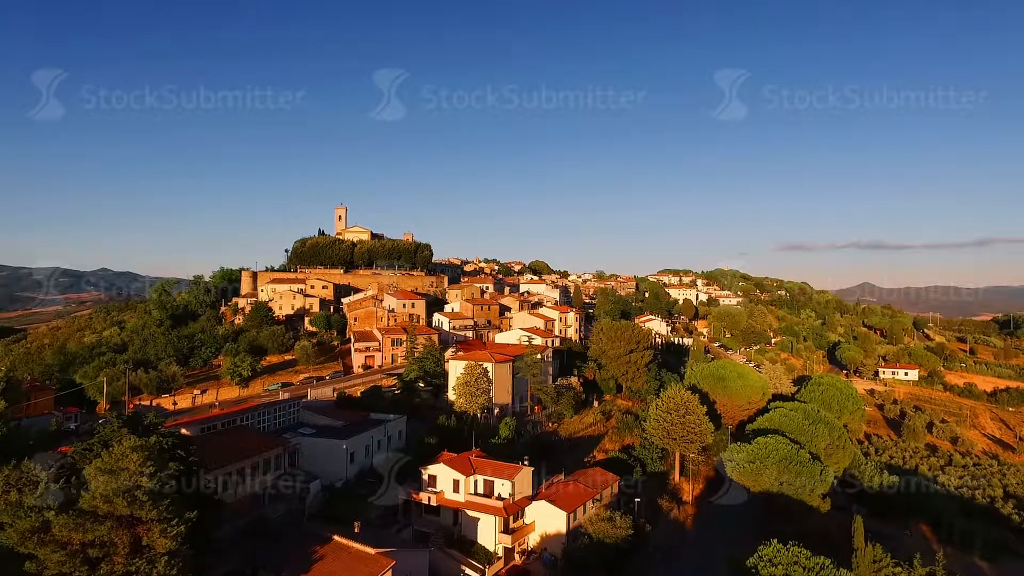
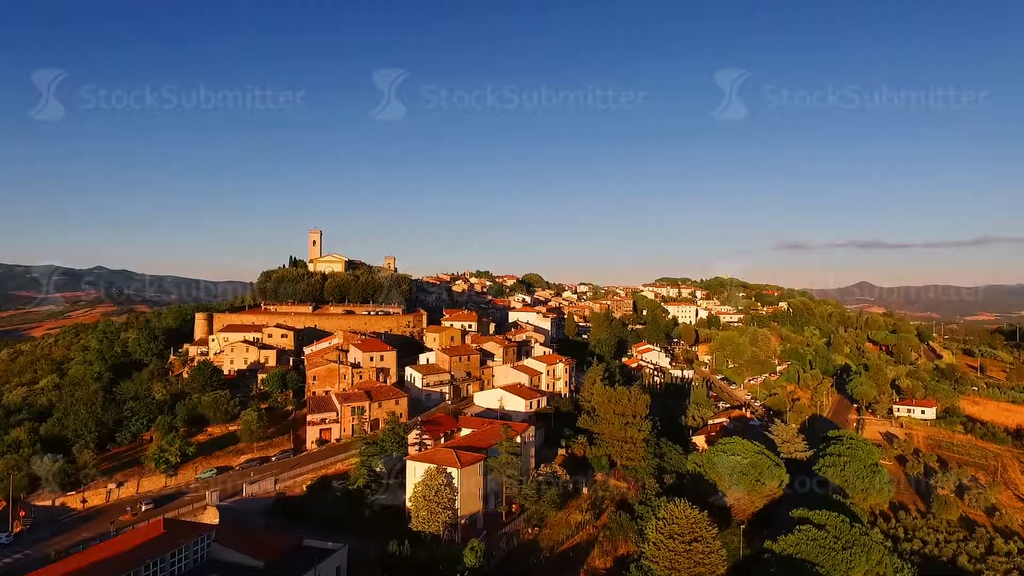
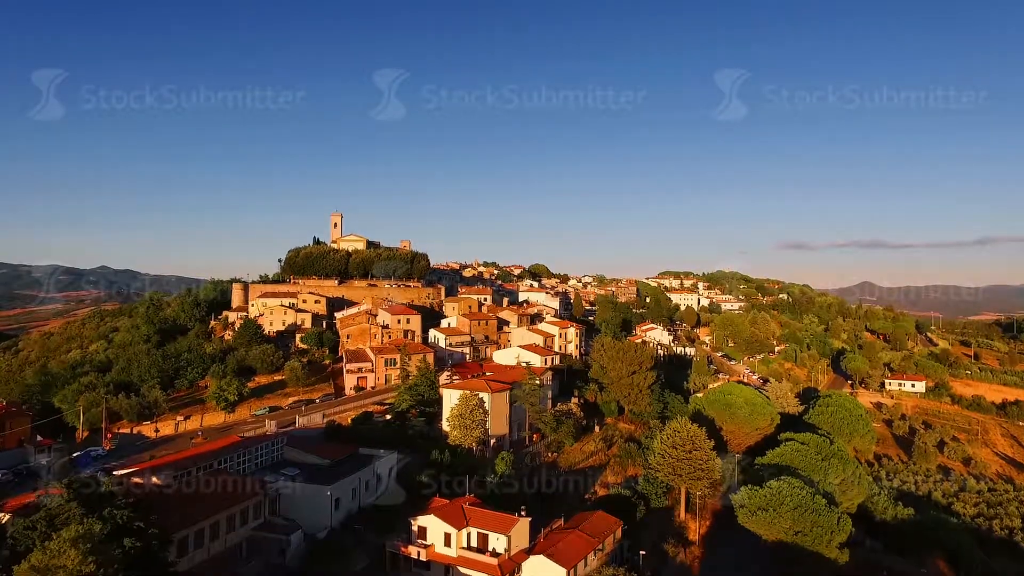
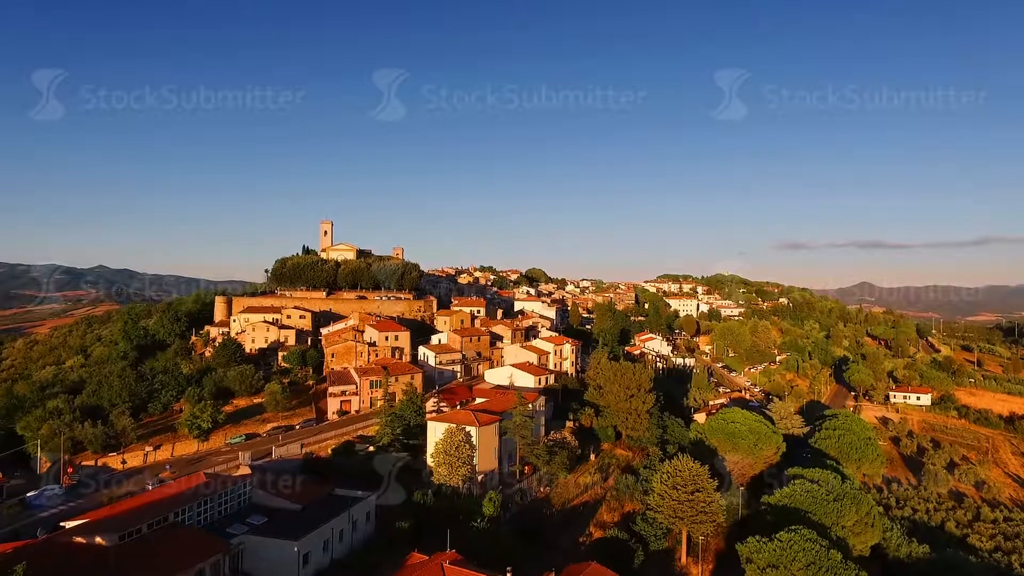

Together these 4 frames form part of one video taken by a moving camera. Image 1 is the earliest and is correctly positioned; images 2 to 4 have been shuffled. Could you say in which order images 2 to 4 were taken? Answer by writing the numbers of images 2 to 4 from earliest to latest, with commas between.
3, 4, 2
